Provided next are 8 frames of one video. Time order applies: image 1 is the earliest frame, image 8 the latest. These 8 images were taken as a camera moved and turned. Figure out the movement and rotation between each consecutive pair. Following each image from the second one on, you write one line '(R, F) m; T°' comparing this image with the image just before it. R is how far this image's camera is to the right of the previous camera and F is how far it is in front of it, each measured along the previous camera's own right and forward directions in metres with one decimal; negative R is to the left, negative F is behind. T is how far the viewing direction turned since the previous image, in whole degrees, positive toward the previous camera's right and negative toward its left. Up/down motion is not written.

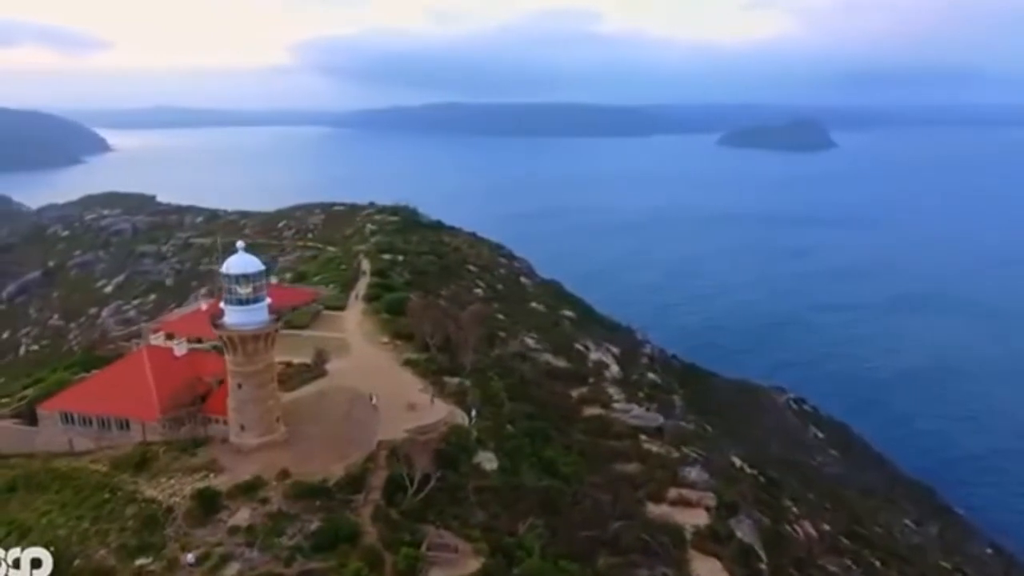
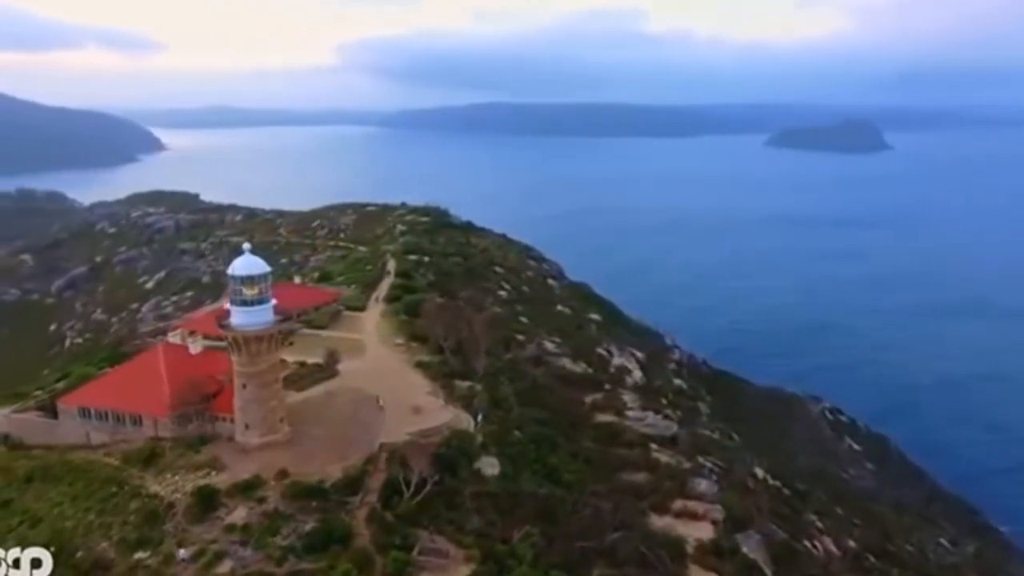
(+2.8, +0.2) m; -5°
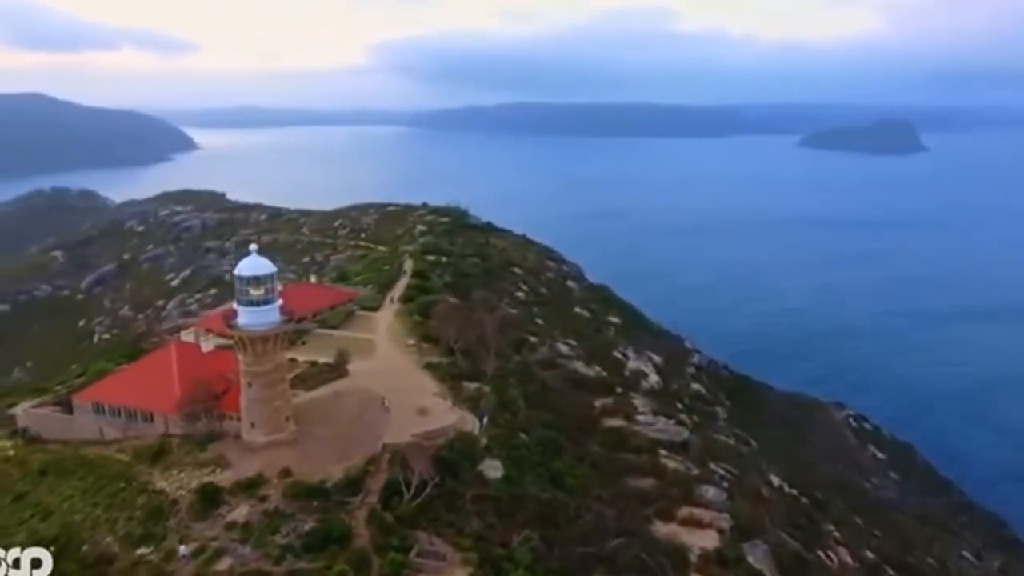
(+1.6, +0.1) m; -3°
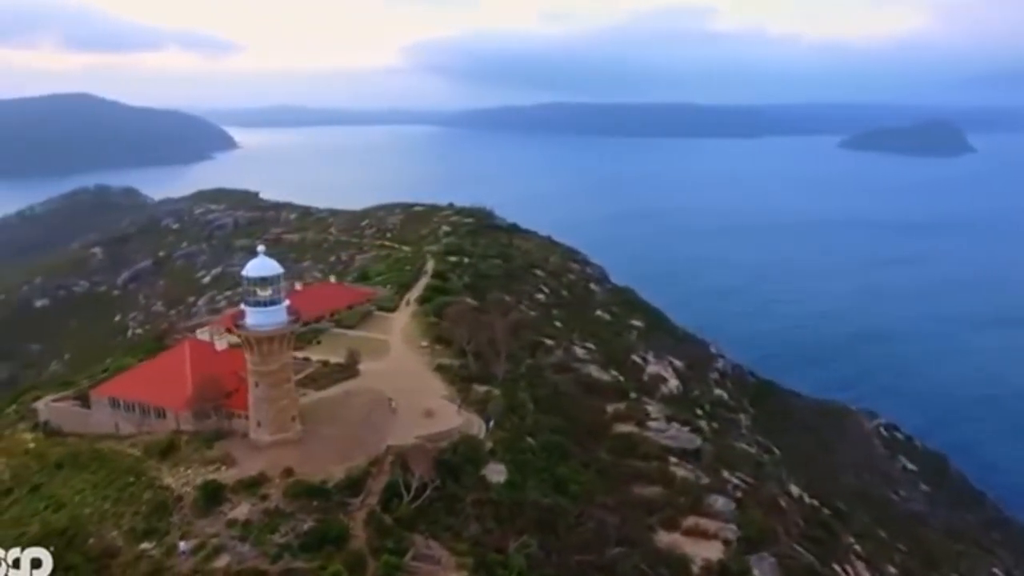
(+2.1, +0.2) m; -4°
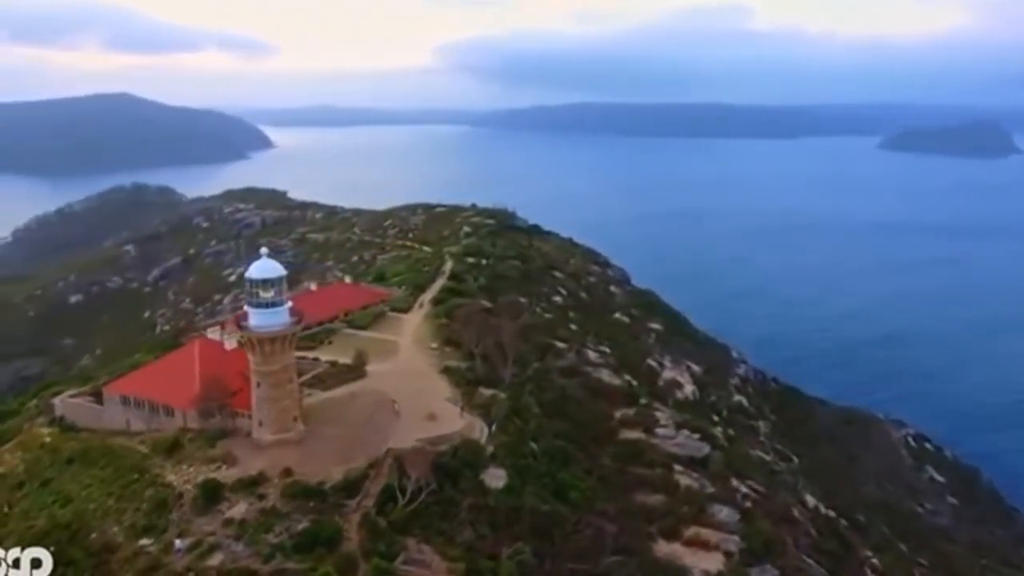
(+2.2, +0.3) m; -3°
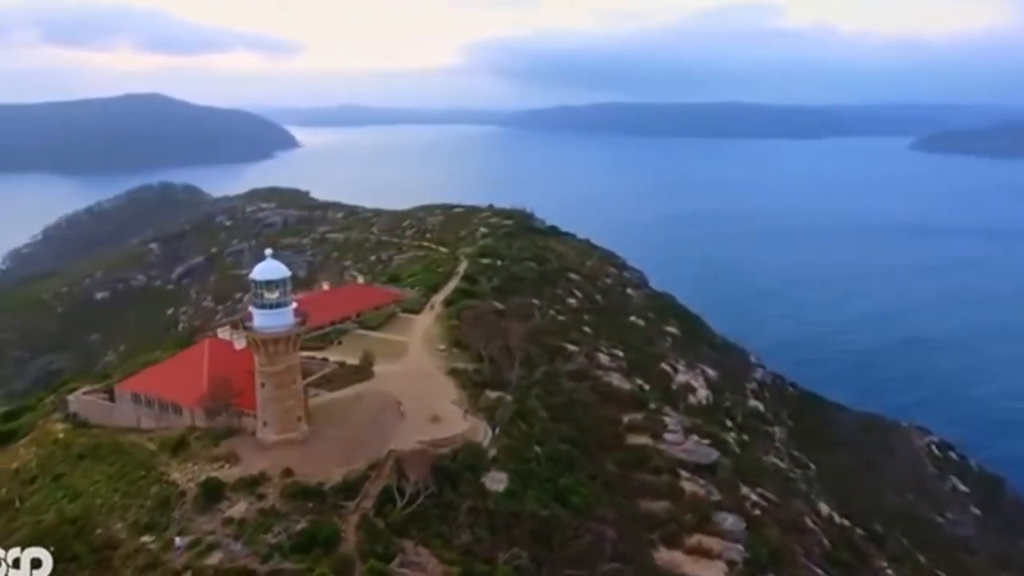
(+1.5, +0.3) m; -3°
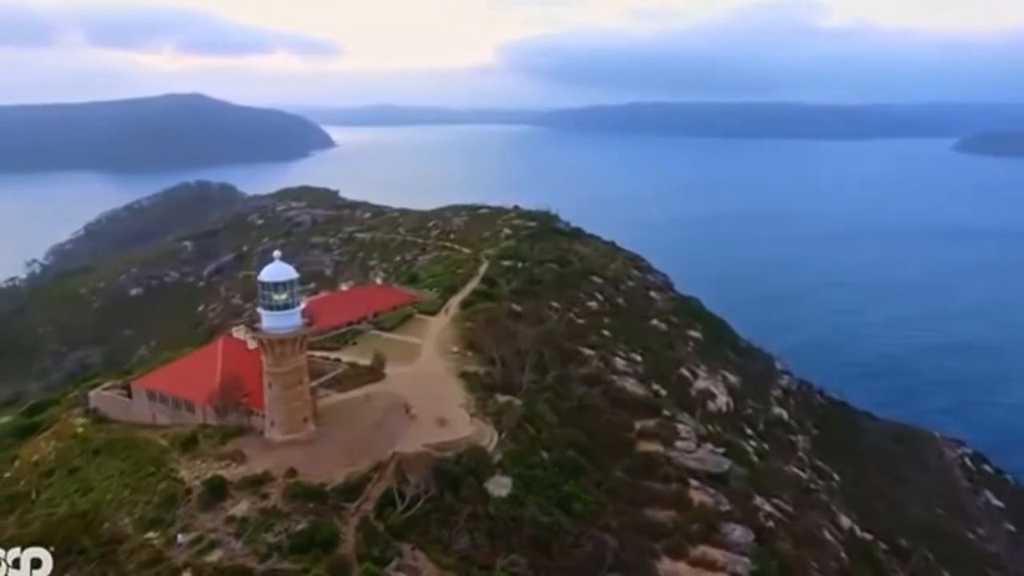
(+1.9, +0.4) m; -3°
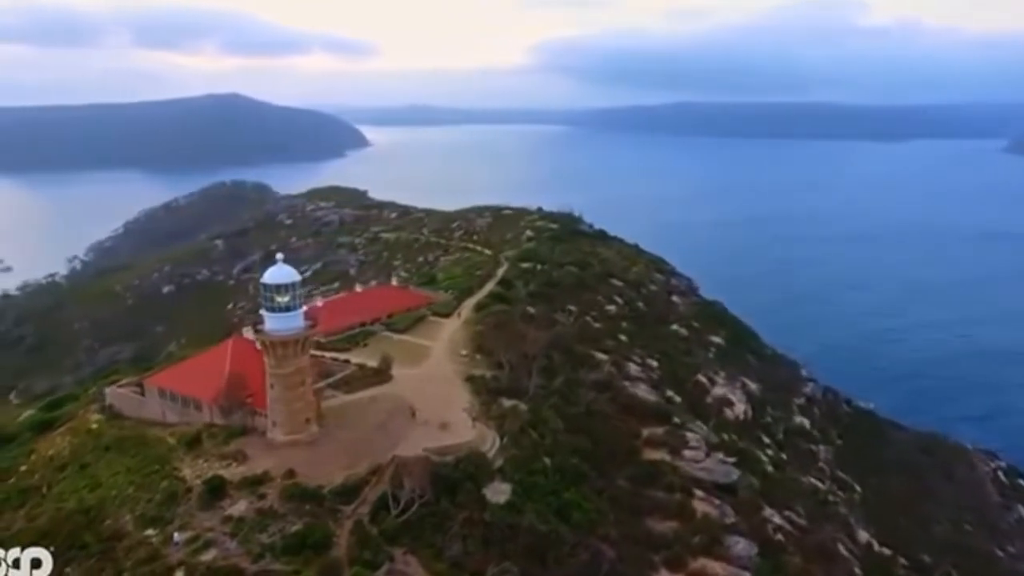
(+2.2, +0.6) m; -4°
